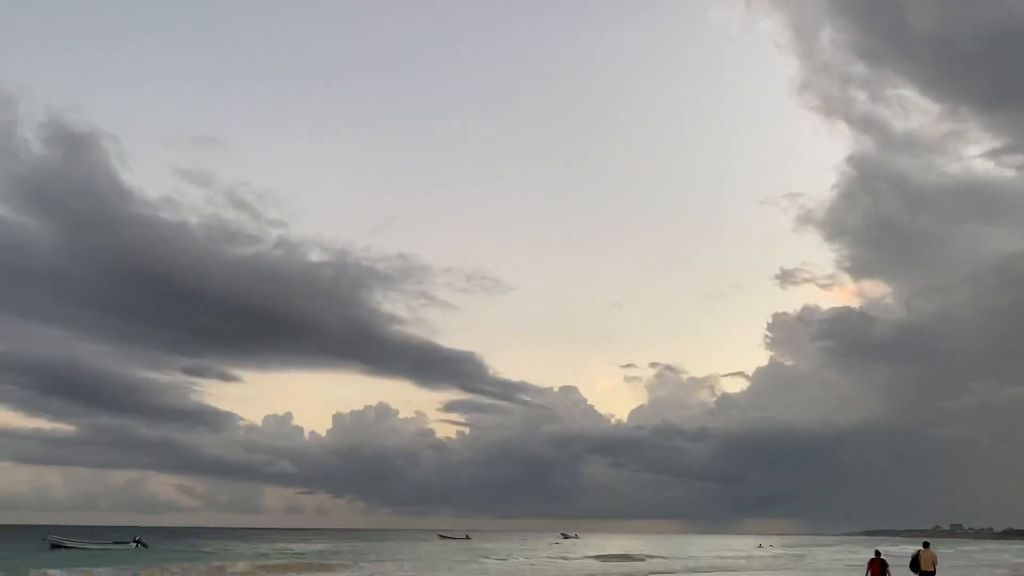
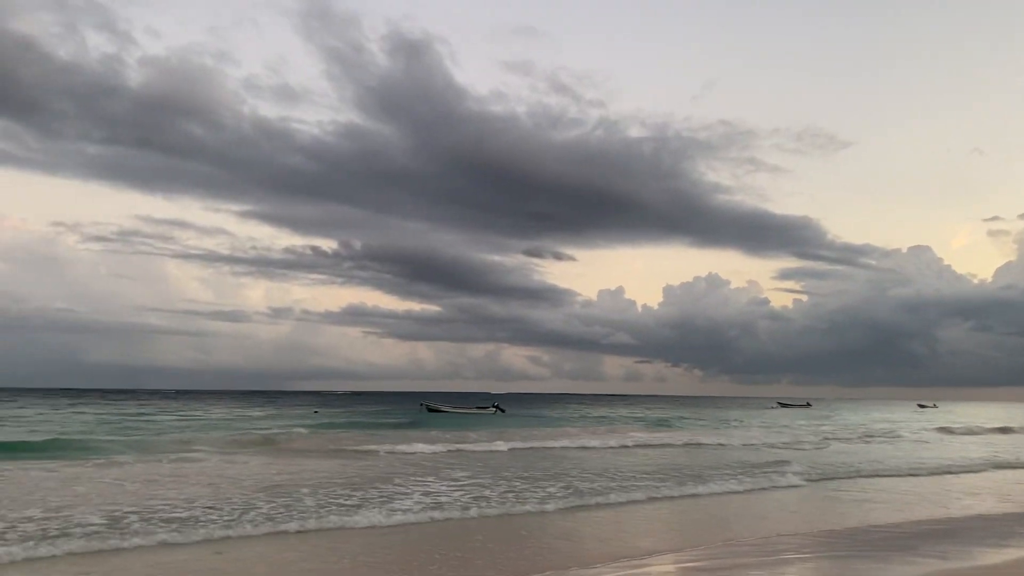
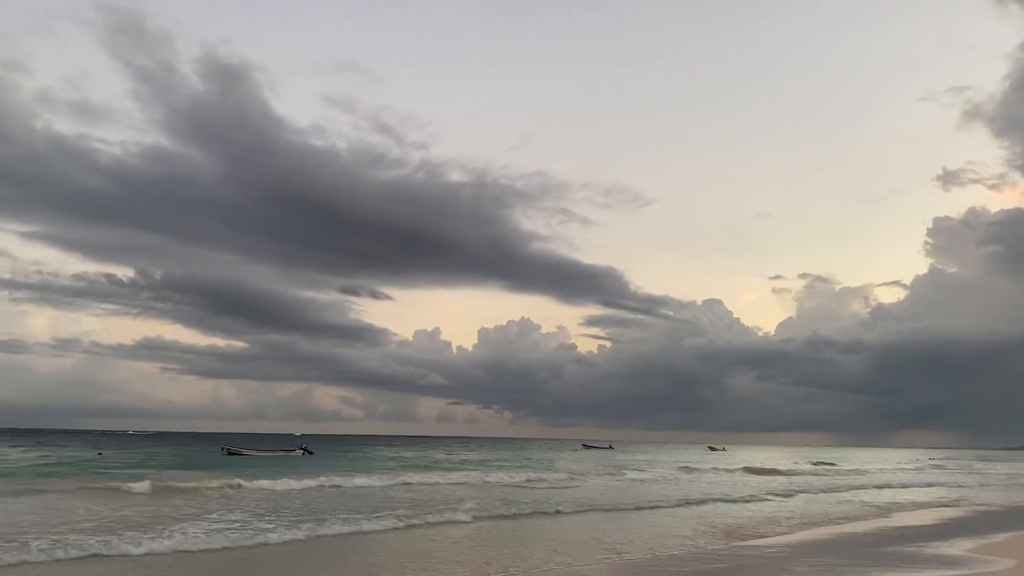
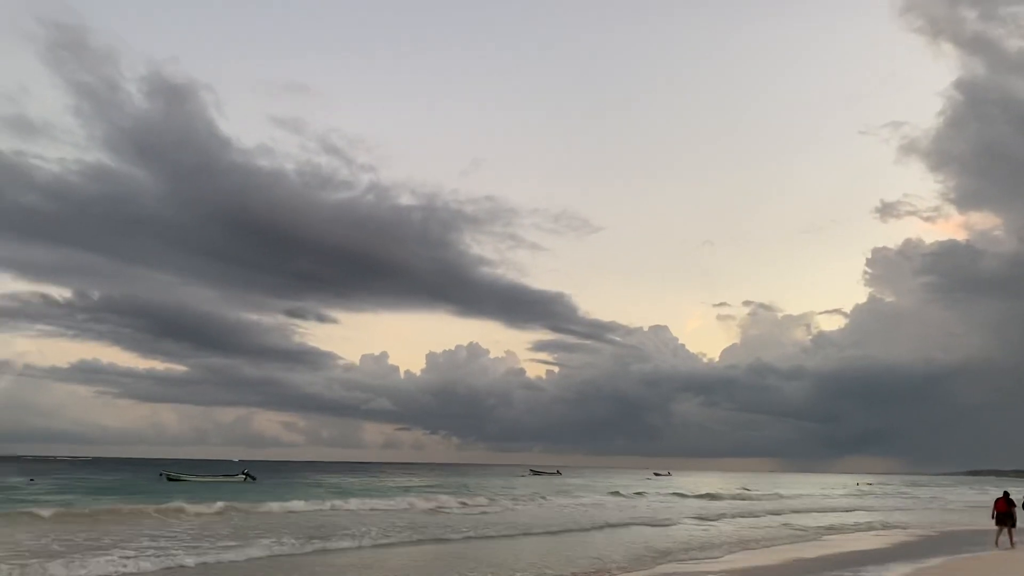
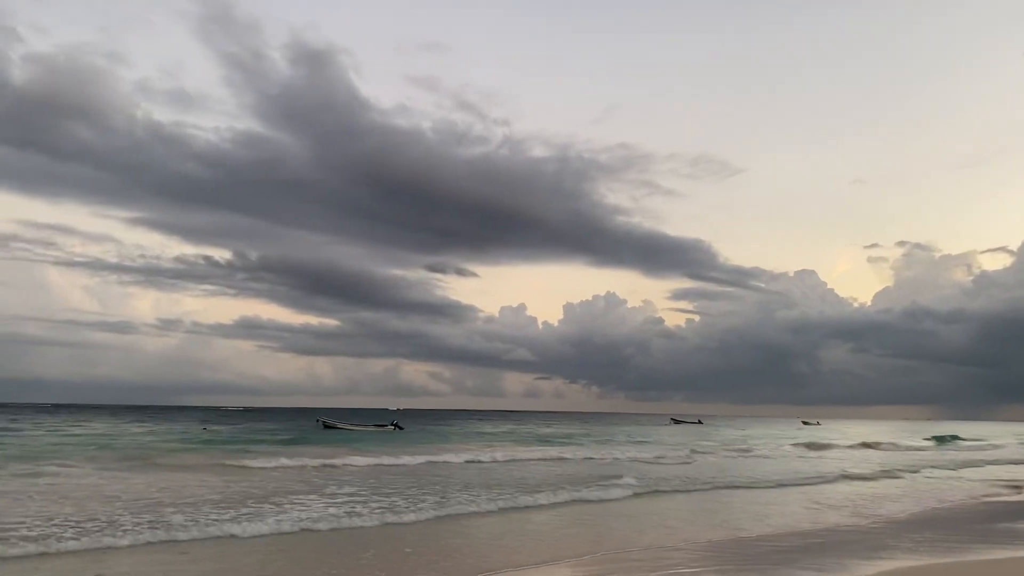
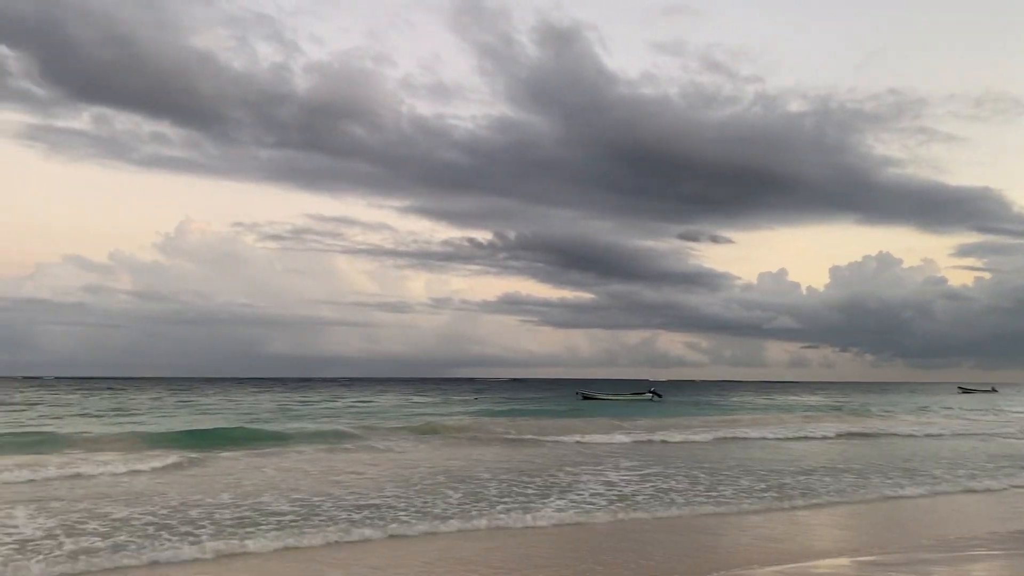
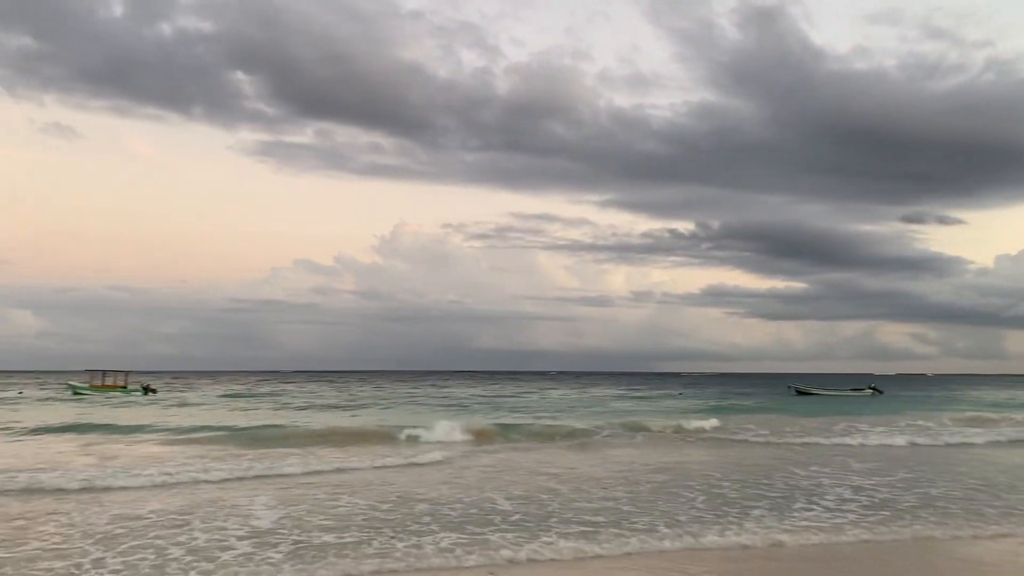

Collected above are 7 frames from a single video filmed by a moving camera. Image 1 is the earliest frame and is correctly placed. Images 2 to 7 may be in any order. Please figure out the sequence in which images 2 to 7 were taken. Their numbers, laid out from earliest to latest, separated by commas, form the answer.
4, 3, 5, 2, 6, 7
